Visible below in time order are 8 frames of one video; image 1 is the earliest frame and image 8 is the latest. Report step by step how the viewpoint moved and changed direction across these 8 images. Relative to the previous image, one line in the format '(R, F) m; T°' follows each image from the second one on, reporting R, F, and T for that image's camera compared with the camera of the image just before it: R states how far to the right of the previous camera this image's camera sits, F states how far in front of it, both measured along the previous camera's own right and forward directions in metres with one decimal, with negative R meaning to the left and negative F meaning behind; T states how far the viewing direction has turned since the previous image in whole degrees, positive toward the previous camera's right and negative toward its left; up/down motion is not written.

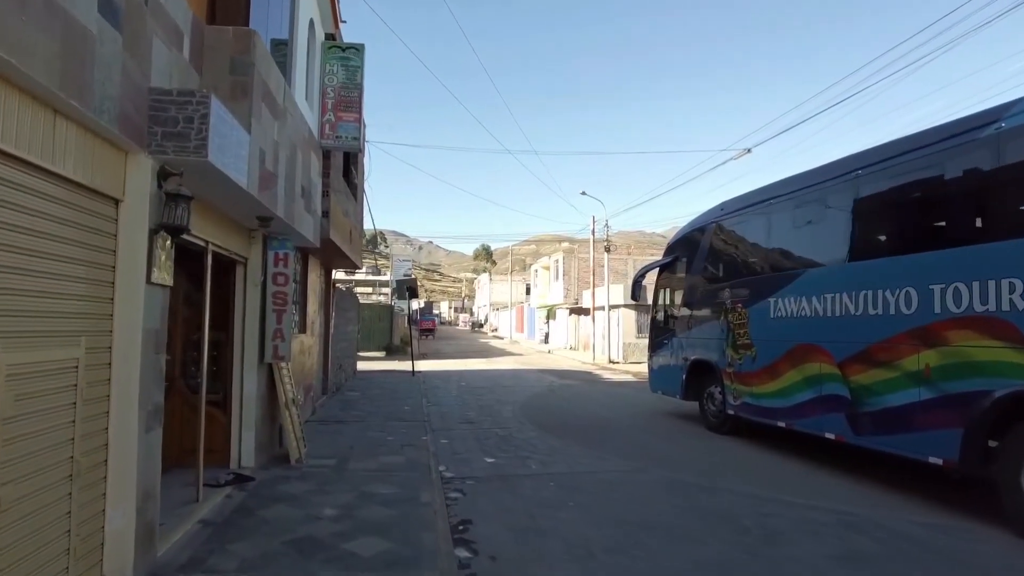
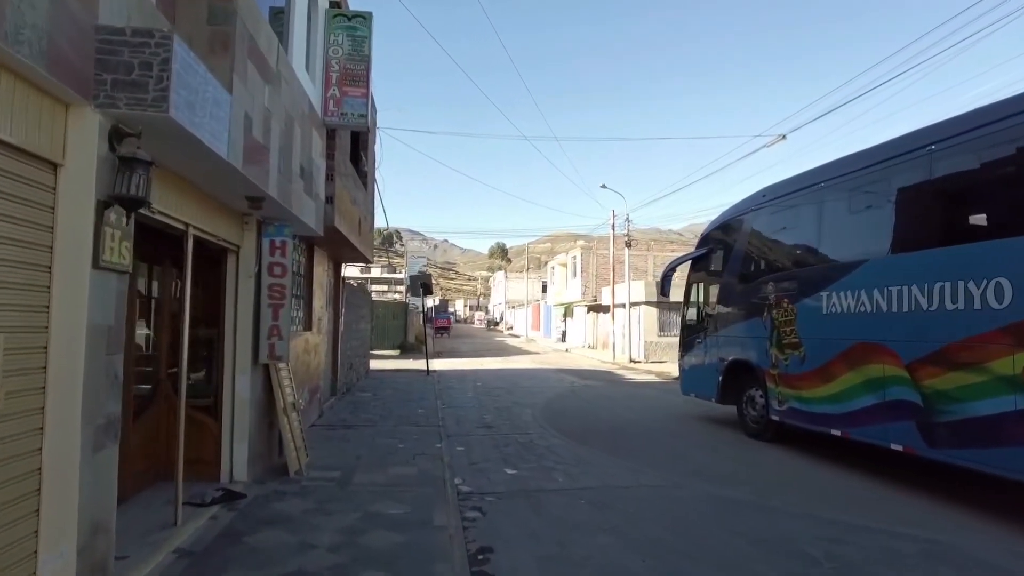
(-0.1, +0.9) m; -1°
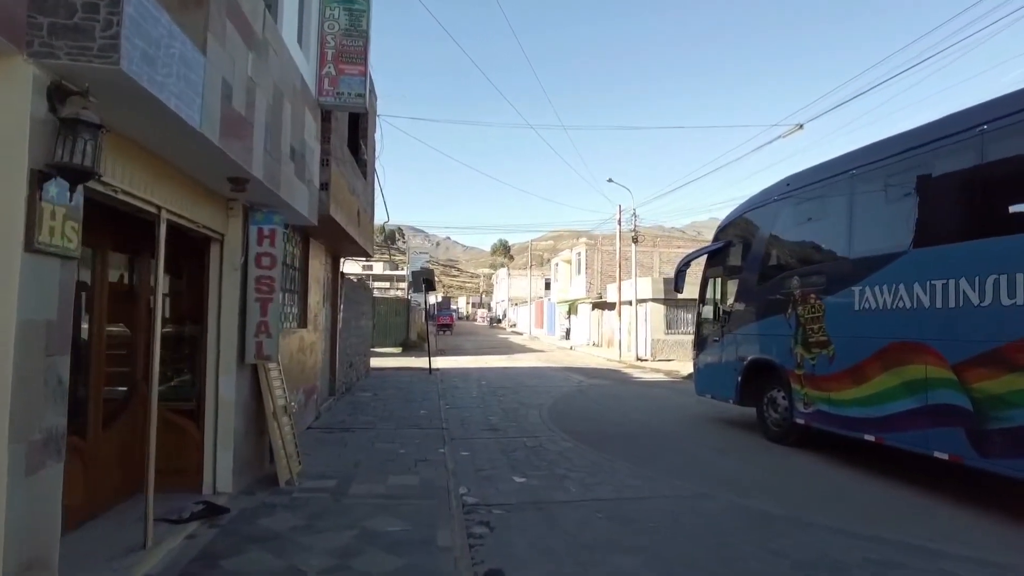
(-0.1, +0.6) m; 0°
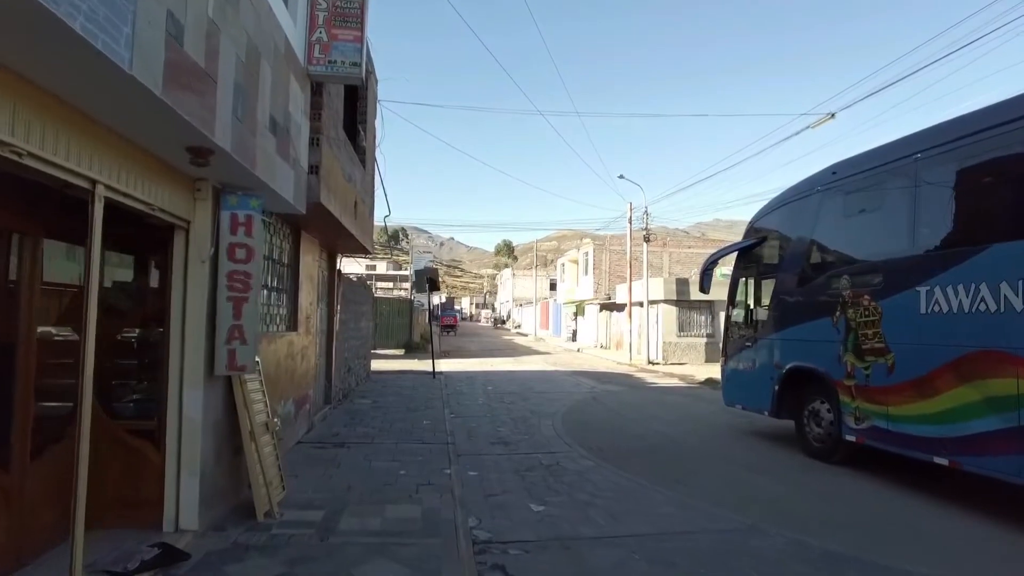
(-0.1, +1.0) m; 0°
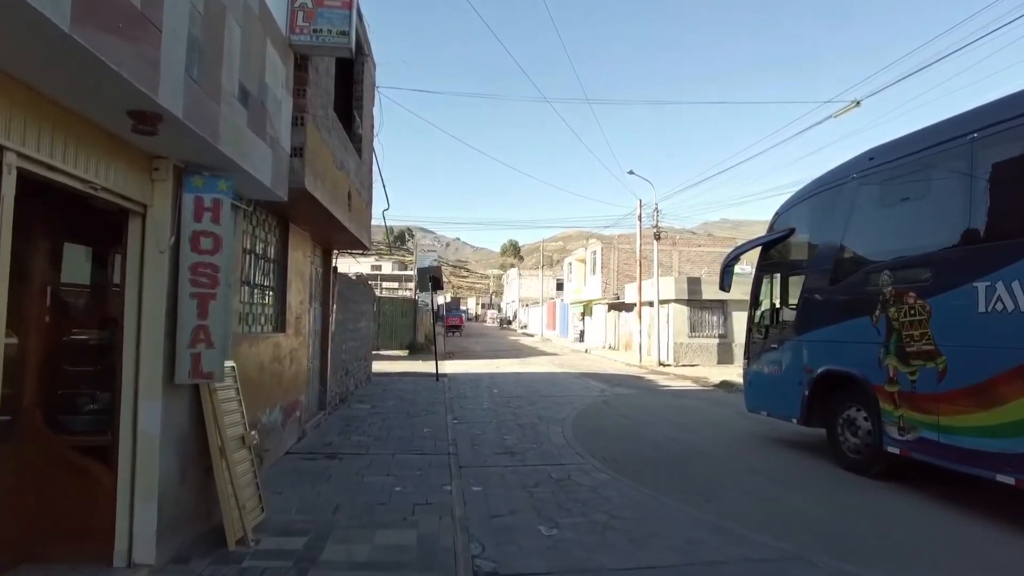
(0.0, +0.7) m; -1°
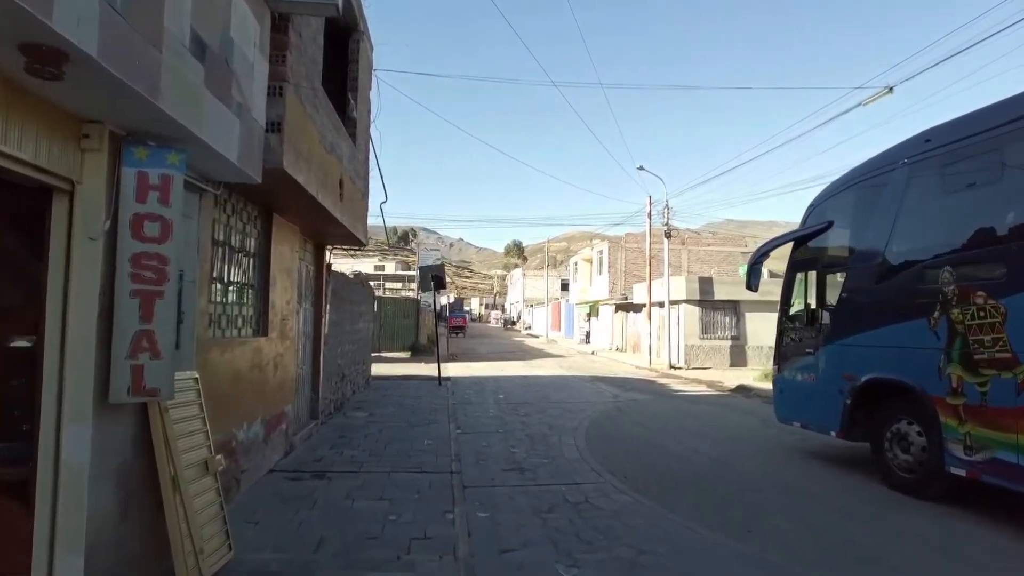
(-0.1, +0.8) m; 0°
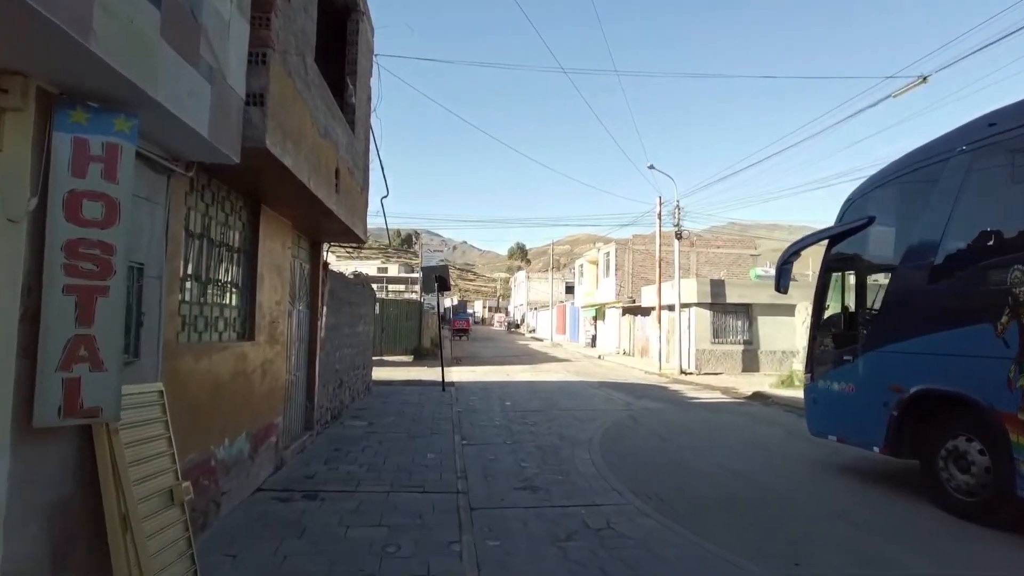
(-0.1, +0.7) m; 0°
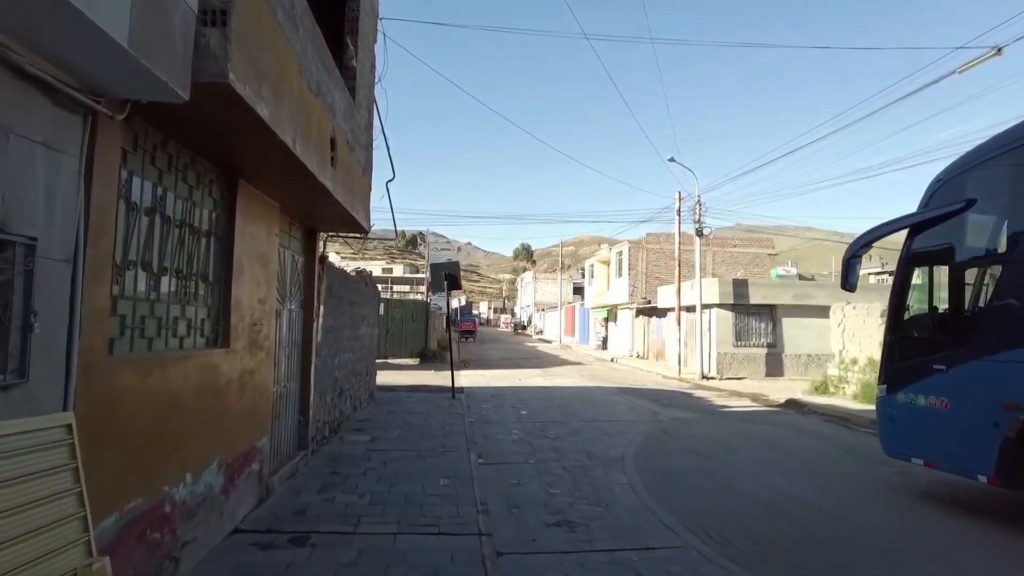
(-0.3, +1.2) m; 0°
